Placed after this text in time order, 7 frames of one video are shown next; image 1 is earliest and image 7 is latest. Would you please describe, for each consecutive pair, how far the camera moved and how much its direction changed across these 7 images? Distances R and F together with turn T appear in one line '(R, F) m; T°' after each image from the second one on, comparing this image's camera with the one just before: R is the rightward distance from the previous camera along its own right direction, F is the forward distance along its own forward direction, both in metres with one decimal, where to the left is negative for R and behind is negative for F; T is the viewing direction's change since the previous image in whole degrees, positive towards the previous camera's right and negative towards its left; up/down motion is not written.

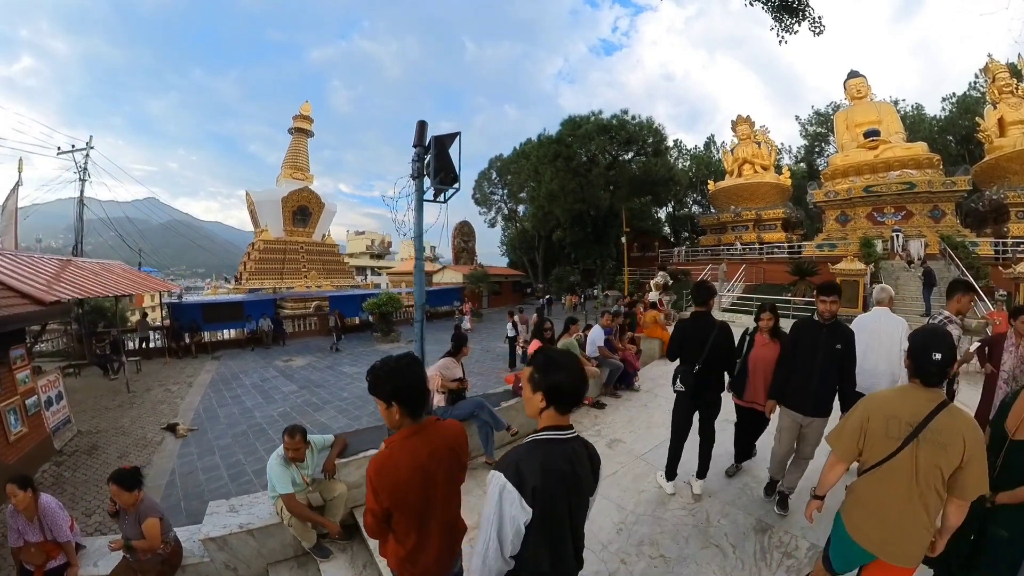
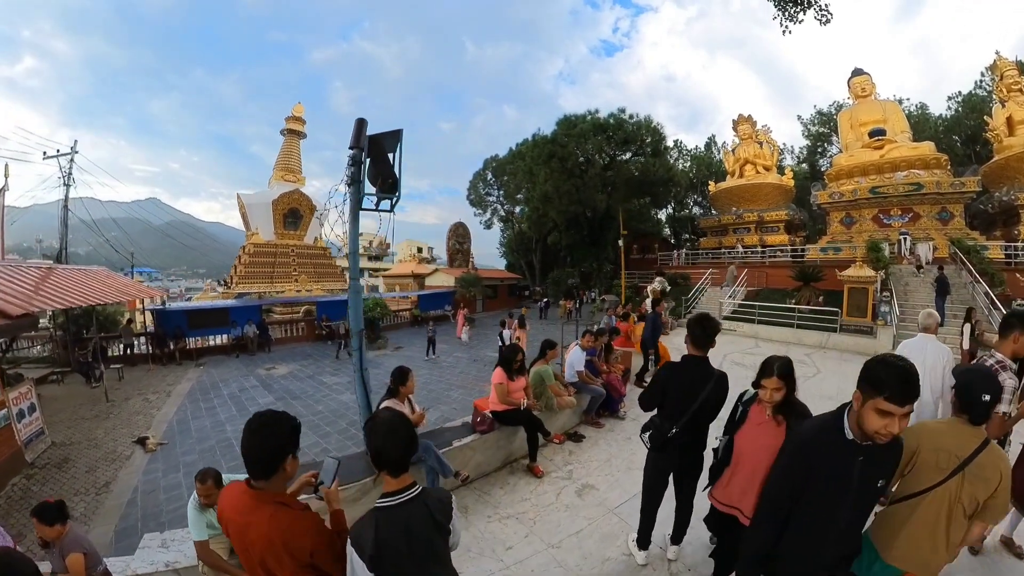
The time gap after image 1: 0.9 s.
(+0.3, +0.5) m; 0°
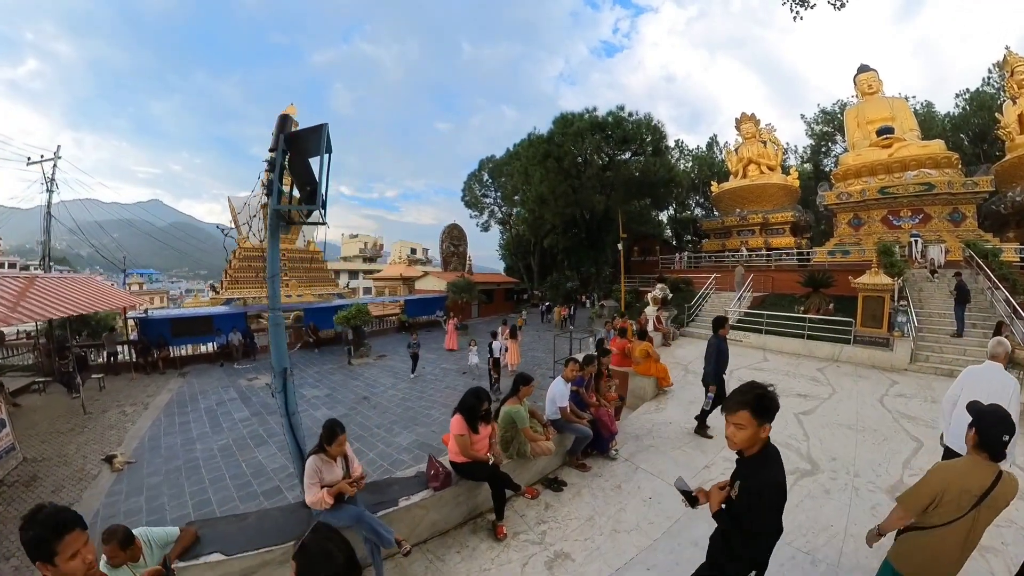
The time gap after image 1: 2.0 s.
(+0.2, +0.5) m; 0°
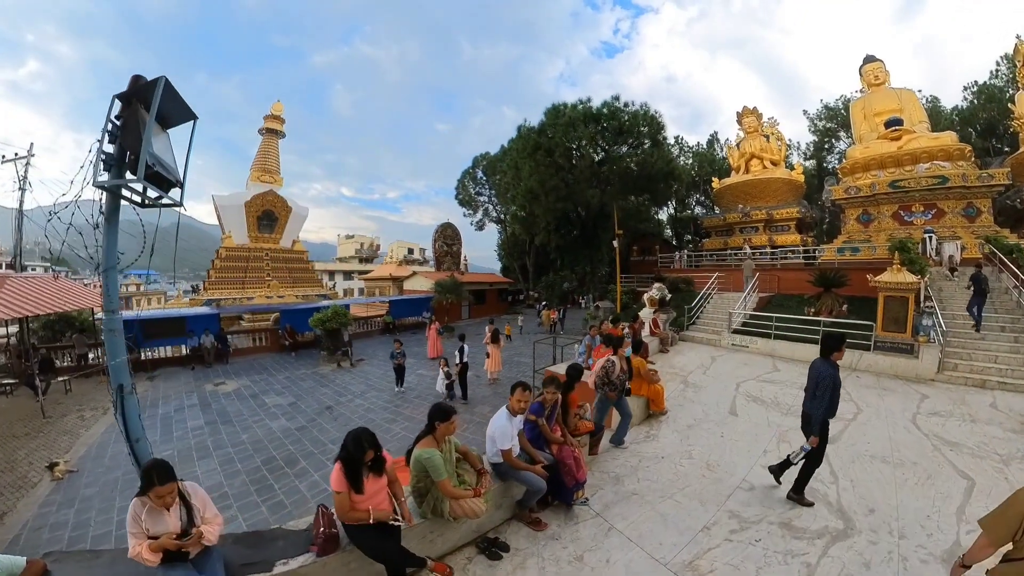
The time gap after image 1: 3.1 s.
(+0.4, +0.8) m; 0°
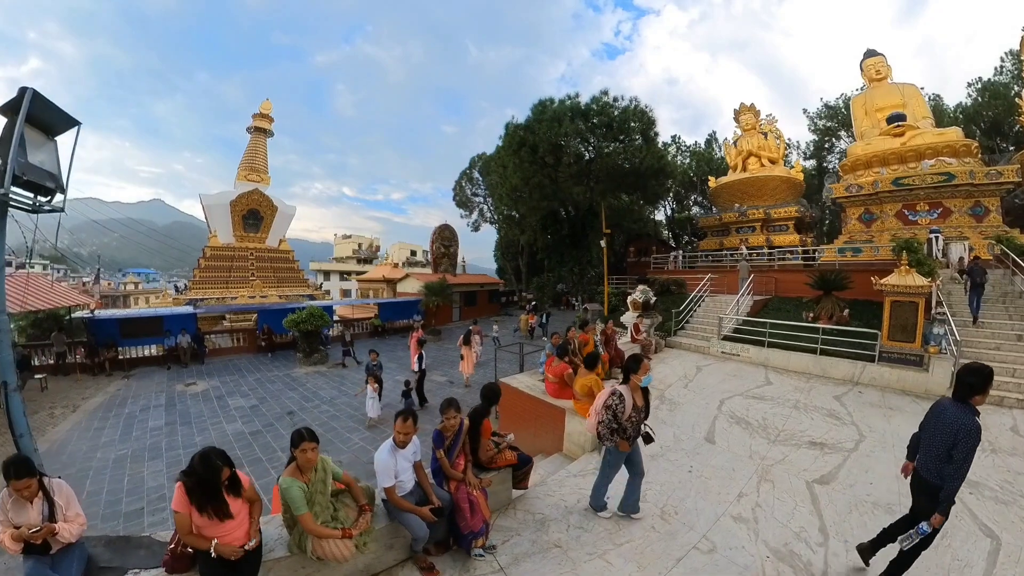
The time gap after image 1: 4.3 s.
(+0.5, +0.7) m; 0°
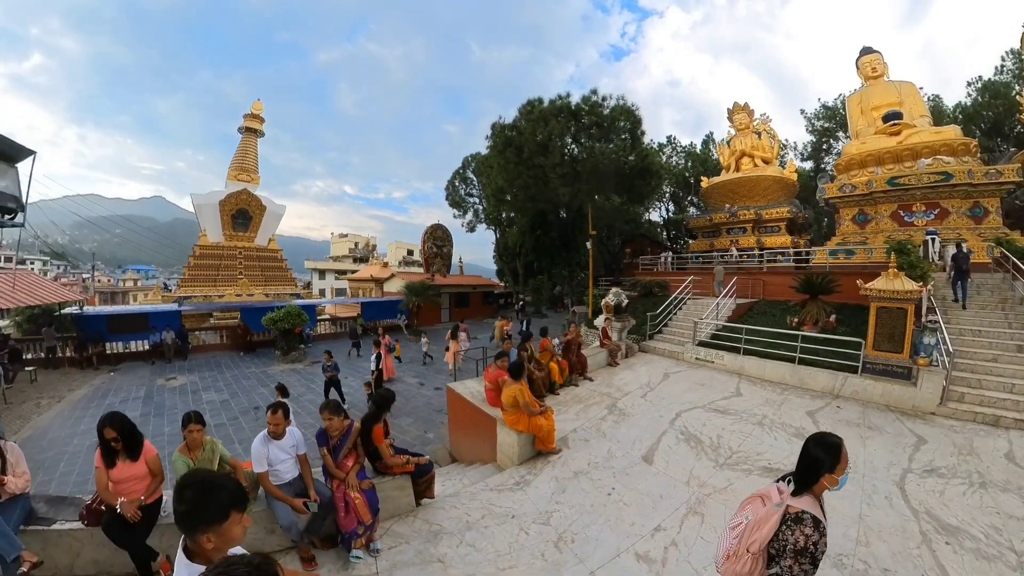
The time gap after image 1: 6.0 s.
(+0.6, +0.5) m; 0°
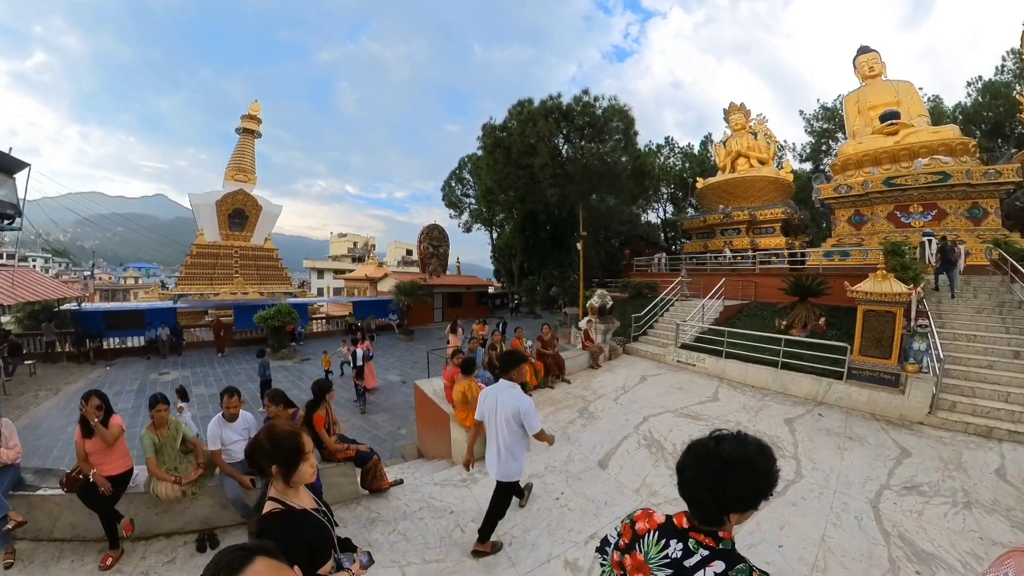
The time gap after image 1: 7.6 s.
(+0.4, +0.2) m; 0°
